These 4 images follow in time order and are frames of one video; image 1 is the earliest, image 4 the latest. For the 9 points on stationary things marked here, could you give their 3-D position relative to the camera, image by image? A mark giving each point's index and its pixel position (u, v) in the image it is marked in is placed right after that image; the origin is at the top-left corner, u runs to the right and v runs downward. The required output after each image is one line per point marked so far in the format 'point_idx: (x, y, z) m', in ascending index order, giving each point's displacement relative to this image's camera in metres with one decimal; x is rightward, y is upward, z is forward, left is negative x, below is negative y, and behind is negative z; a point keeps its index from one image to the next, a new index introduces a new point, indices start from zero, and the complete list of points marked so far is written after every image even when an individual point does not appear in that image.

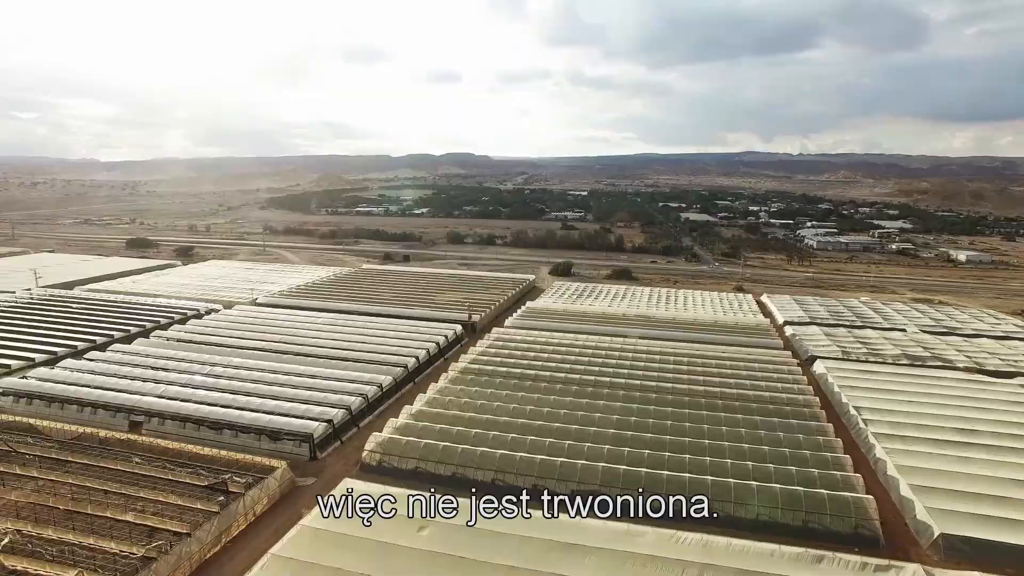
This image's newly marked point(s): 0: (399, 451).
0: (-2.4, -3.5, +11.7) m
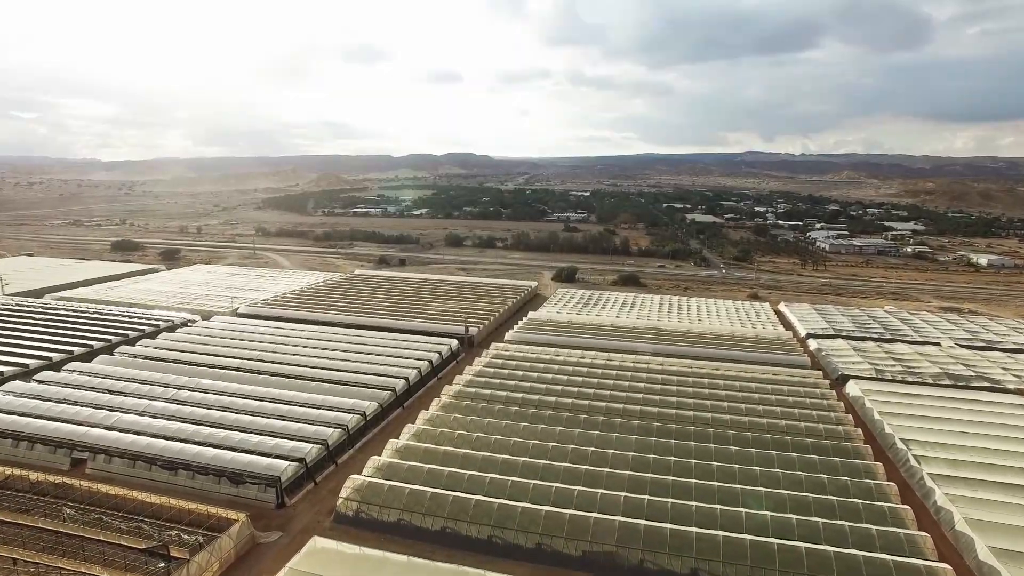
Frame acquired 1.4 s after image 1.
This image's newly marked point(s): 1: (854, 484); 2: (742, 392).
0: (-2.4, -3.9, +10.0) m
1: (+6.6, -3.8, +10.4) m
2: (+6.4, -2.9, +15.1) m
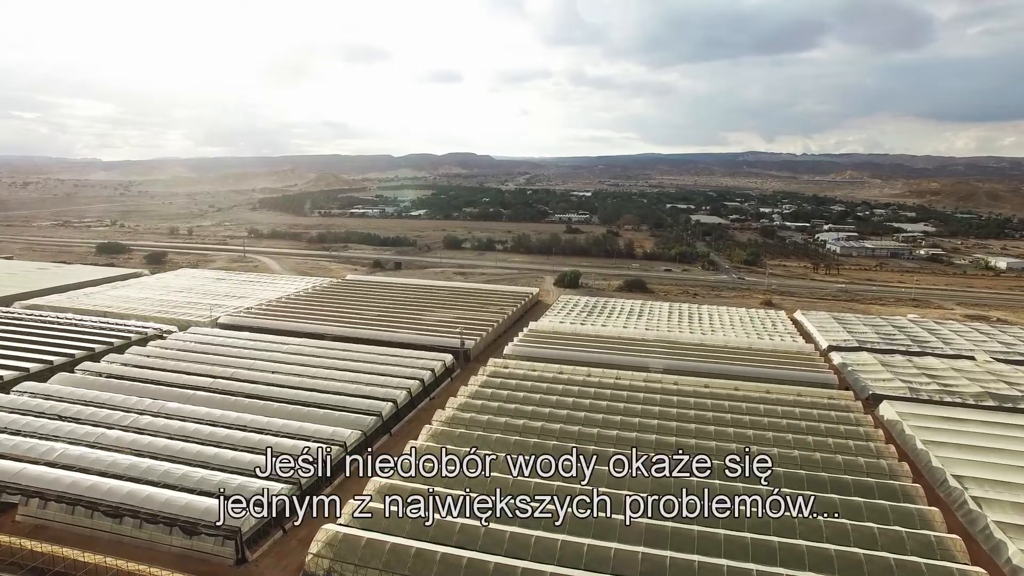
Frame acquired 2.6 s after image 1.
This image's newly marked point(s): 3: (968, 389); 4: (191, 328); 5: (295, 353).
0: (-2.4, -4.2, +8.5) m
1: (+6.6, -4.1, +9.0) m
2: (+6.4, -3.2, +13.6) m
3: (+13.2, -2.9, +15.7) m
4: (-11.7, -1.4, +19.8) m
5: (-7.0, -2.1, +17.5) m
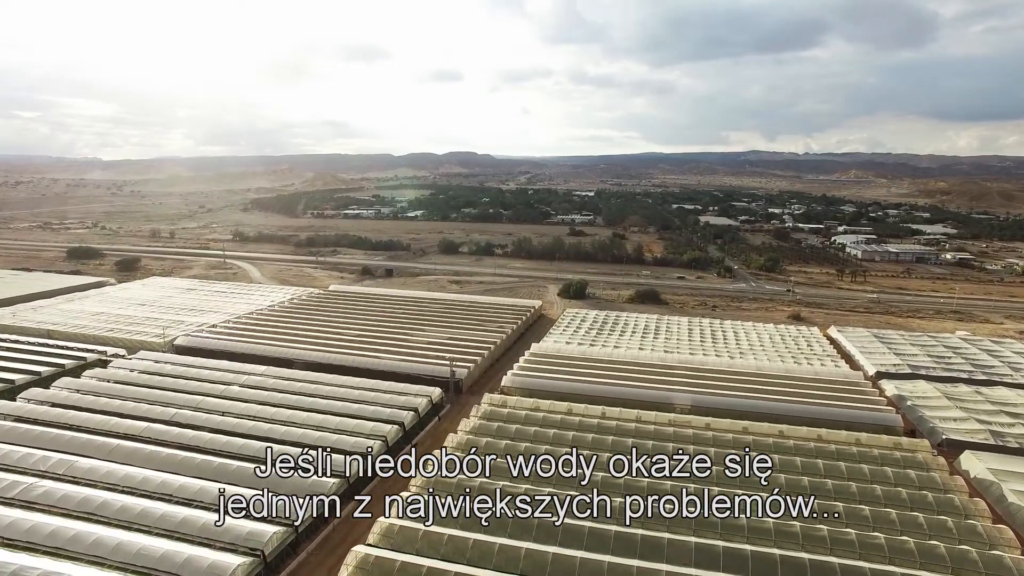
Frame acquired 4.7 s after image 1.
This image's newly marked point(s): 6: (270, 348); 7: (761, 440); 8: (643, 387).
0: (-2.5, -4.8, +5.8) m
1: (+6.5, -4.7, +6.3) m
2: (+6.3, -3.8, +10.9) m
3: (+13.2, -3.5, +13.0) m
4: (-11.8, -2.0, +17.2) m
5: (-7.0, -2.6, +14.8) m
6: (-7.8, -2.0, +17.8) m
7: (+5.7, -3.4, +12.3) m
8: (+3.6, -2.7, +15.1) m
